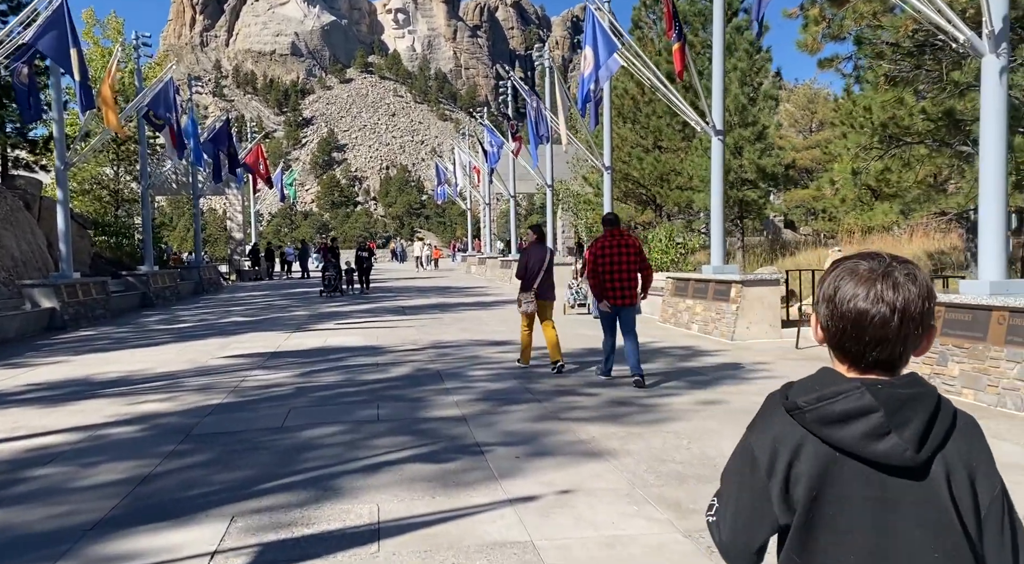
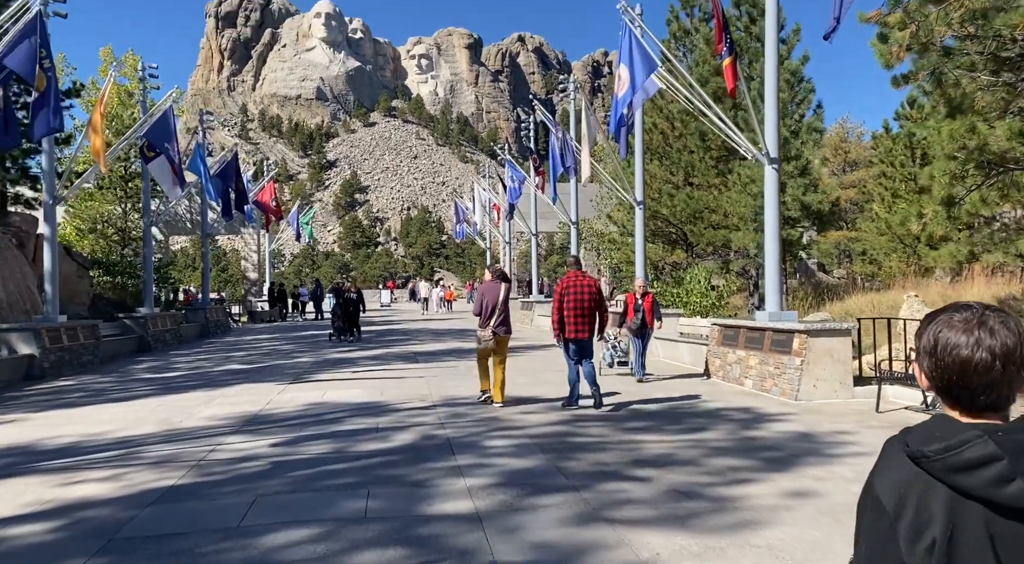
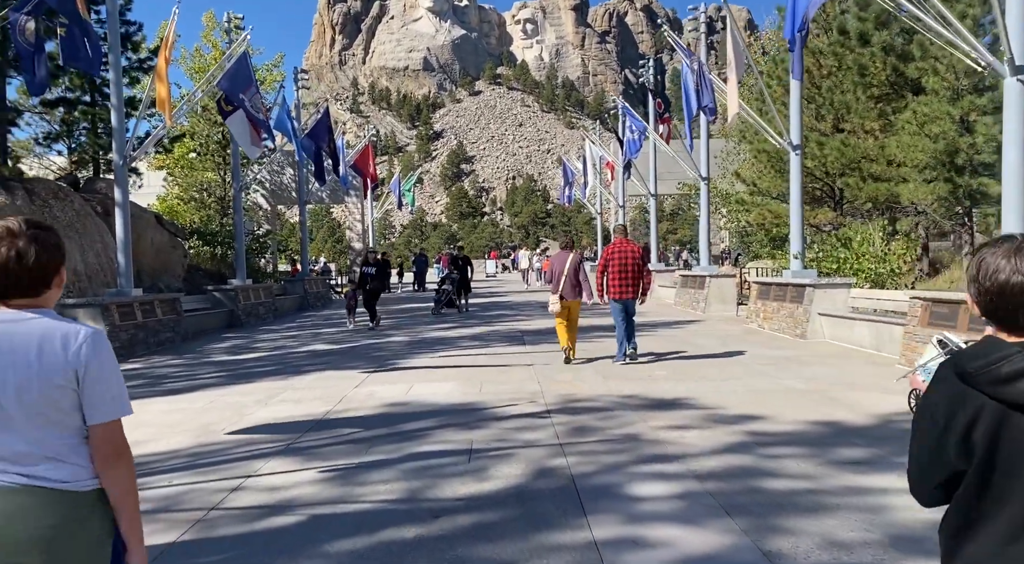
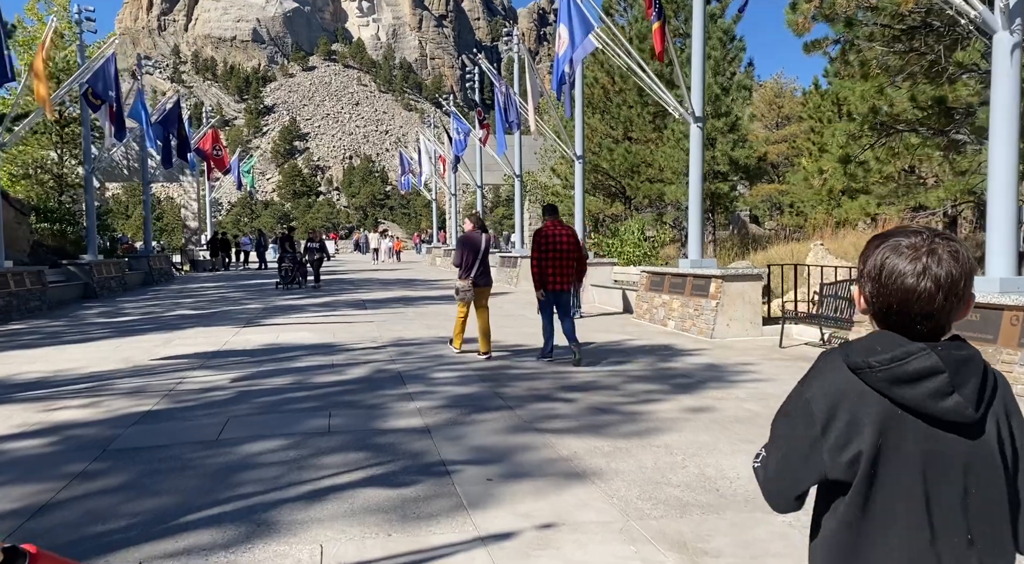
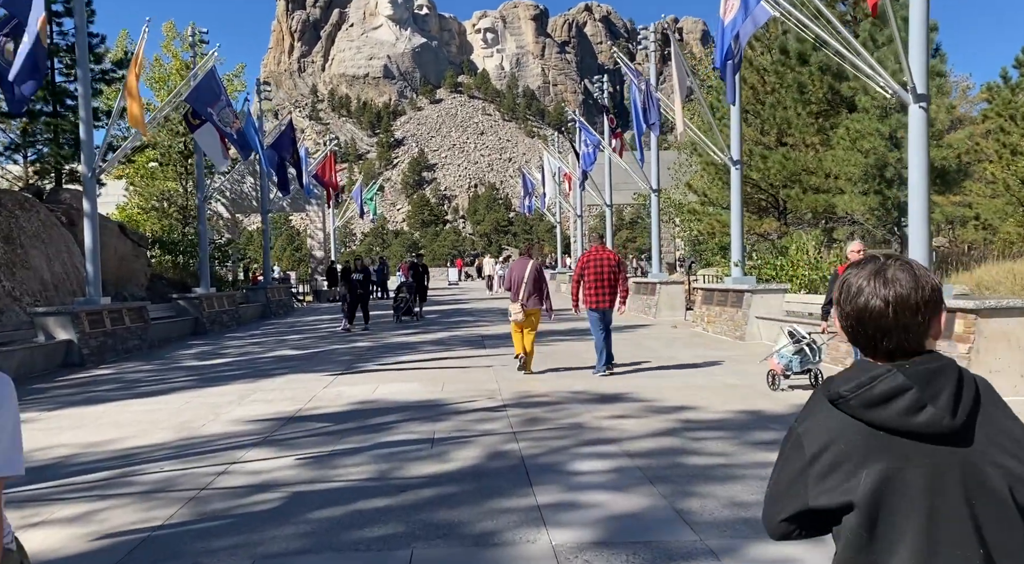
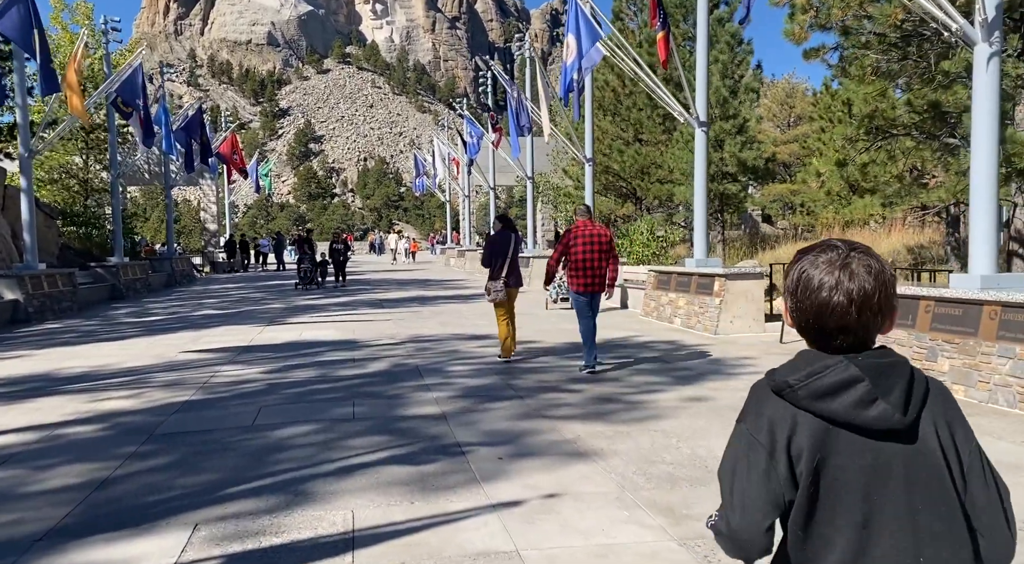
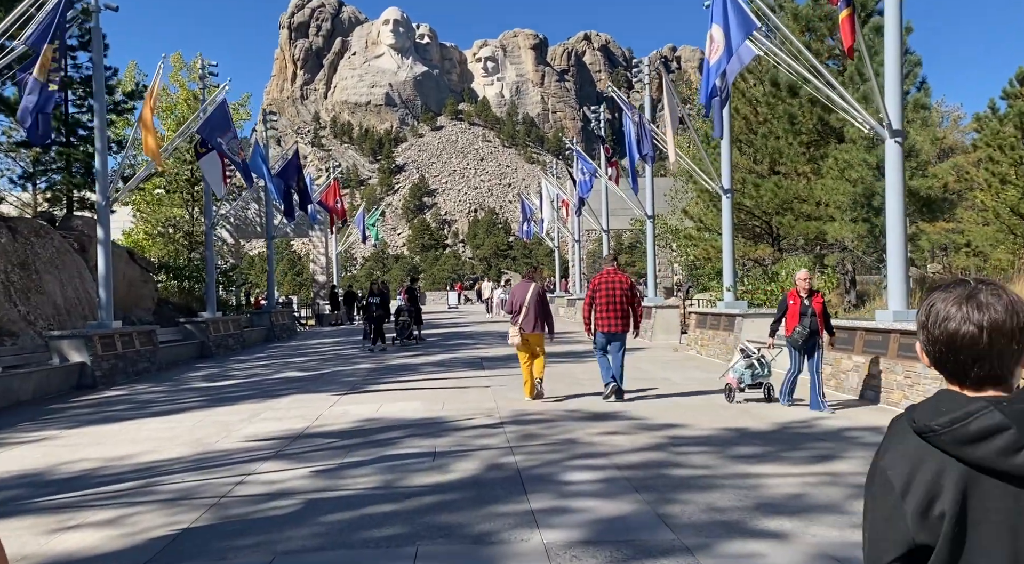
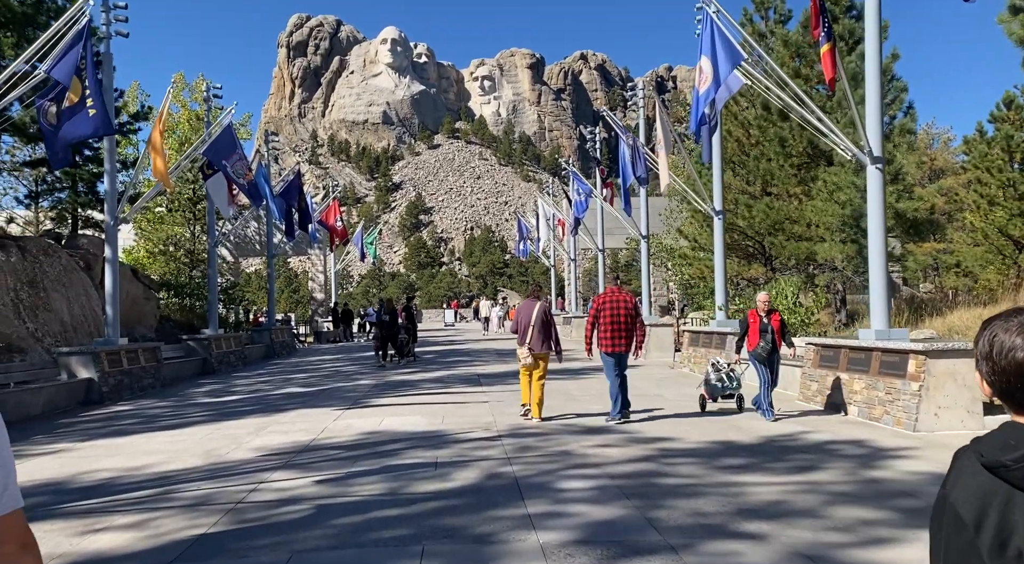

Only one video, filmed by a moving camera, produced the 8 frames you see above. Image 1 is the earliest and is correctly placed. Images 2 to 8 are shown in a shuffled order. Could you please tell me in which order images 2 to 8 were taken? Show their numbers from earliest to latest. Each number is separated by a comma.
6, 4, 2, 8, 7, 5, 3
